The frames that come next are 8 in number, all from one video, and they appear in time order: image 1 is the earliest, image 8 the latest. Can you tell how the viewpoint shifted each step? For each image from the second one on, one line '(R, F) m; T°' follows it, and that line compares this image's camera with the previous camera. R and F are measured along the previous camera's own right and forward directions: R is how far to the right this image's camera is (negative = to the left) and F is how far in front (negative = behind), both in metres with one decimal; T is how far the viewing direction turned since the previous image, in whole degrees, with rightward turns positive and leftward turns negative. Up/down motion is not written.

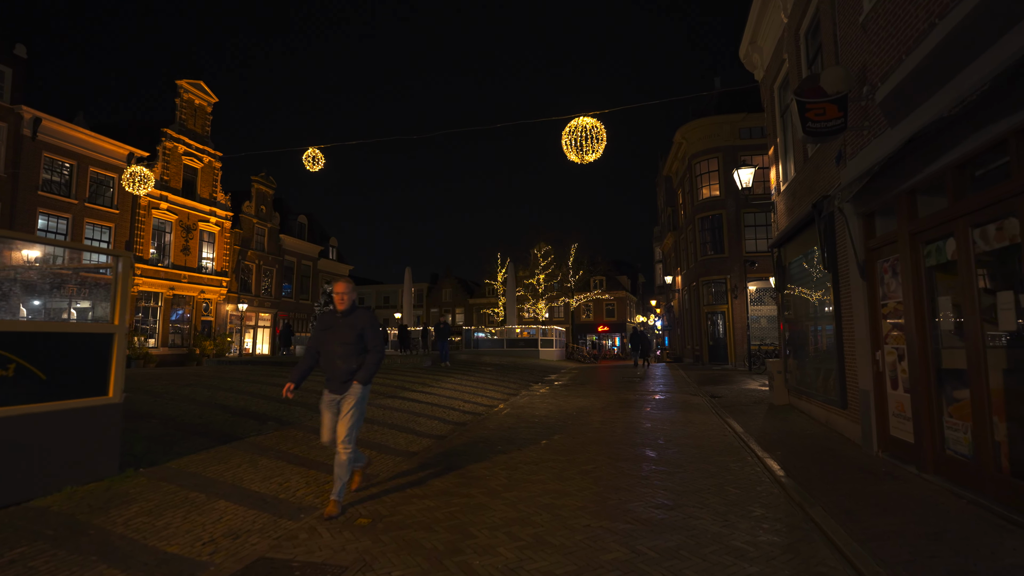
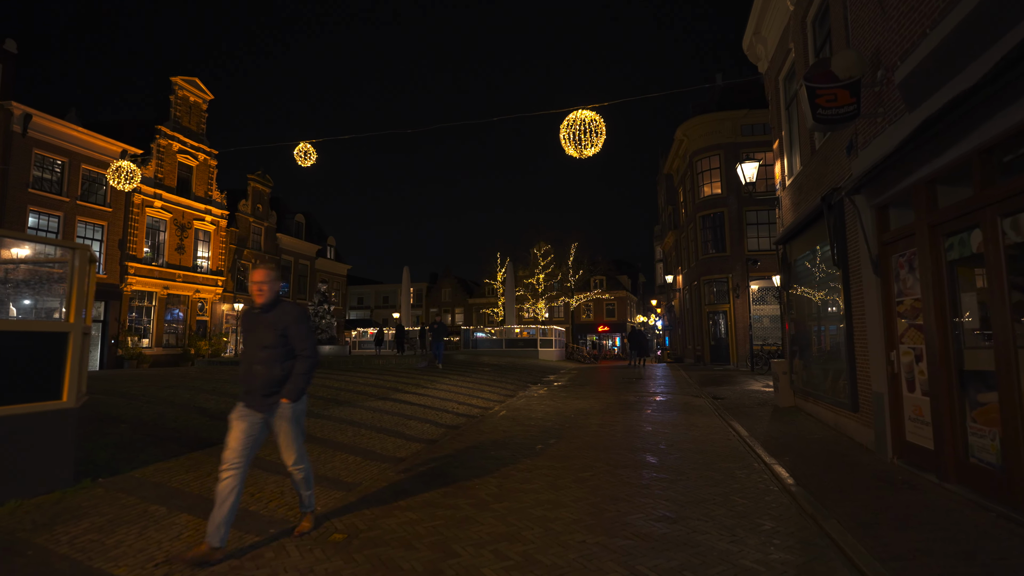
(+0.1, +0.4) m; 0°
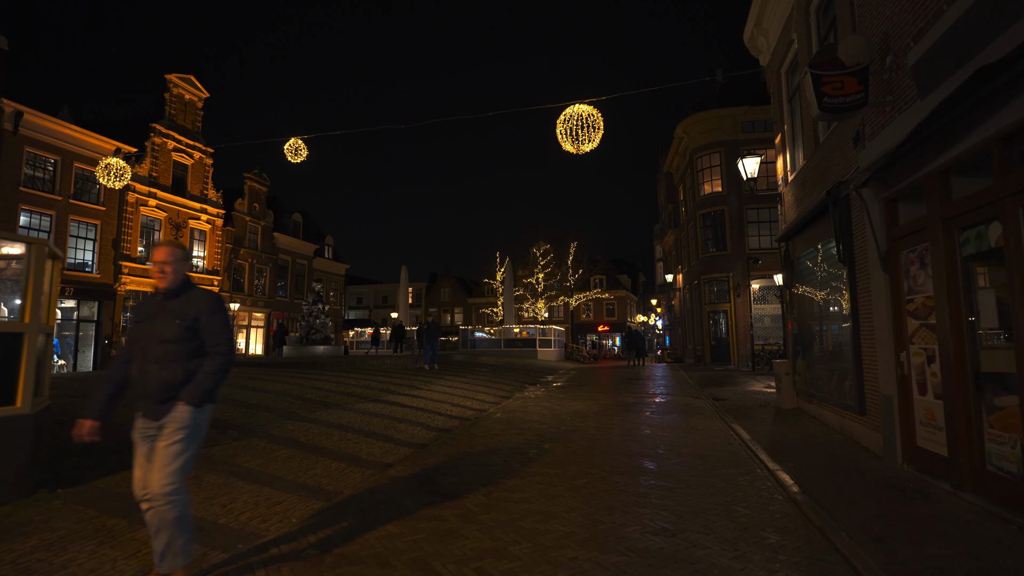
(+0.1, +0.3) m; 0°
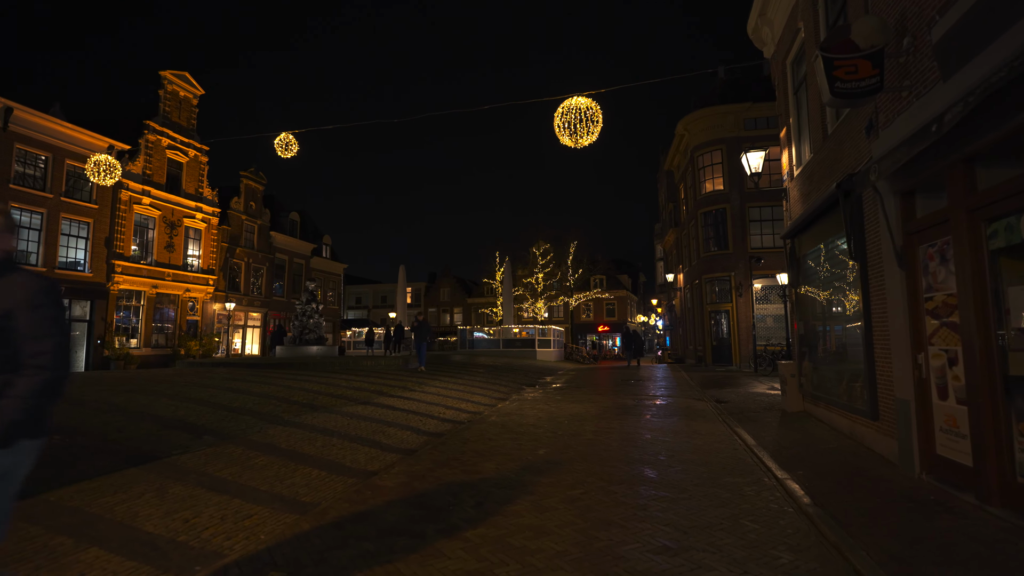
(+0.1, +0.4) m; 0°
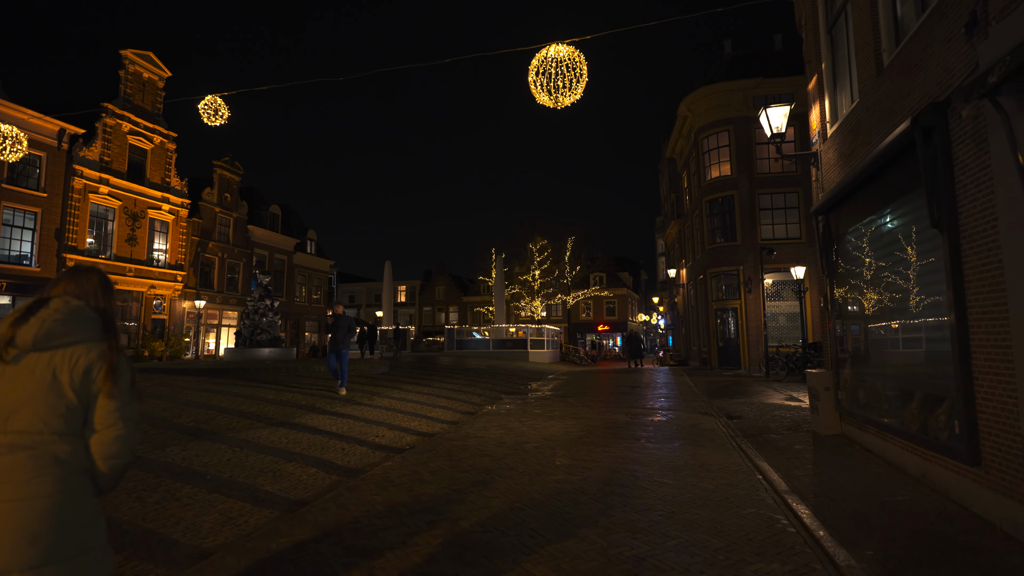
(+0.7, +2.2) m; 0°
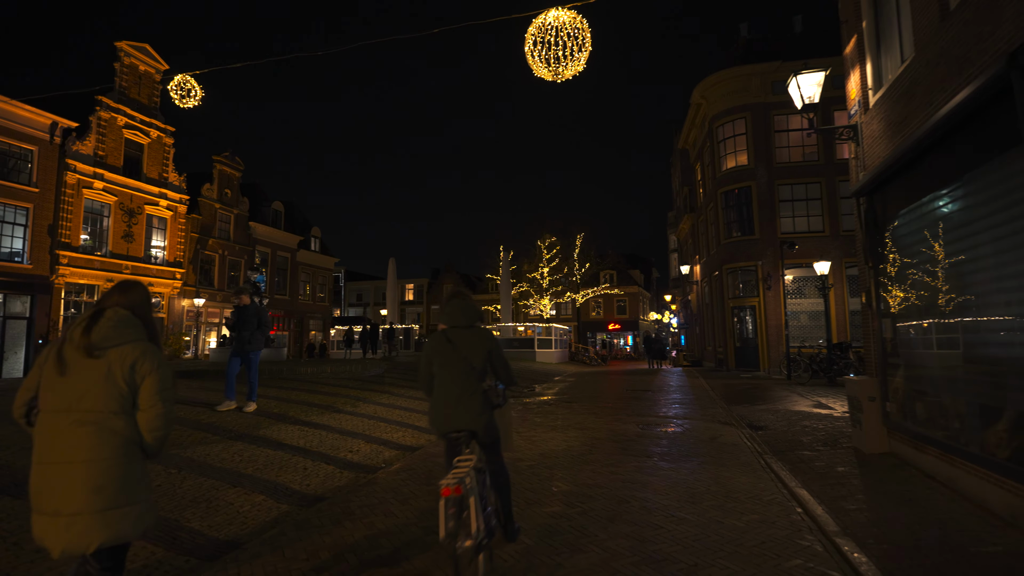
(+0.2, +1.1) m; -1°
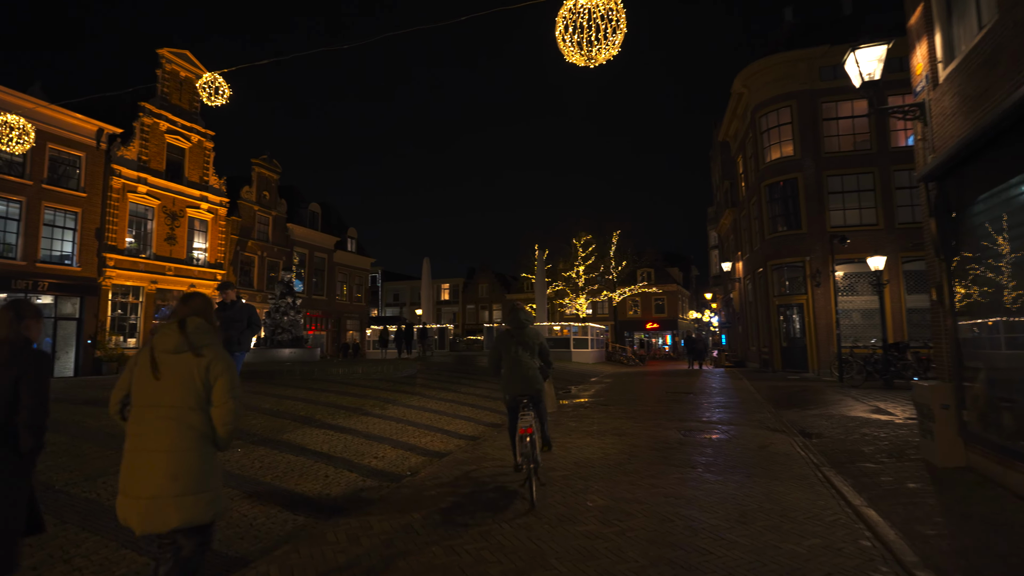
(+0.1, +0.4) m; -4°
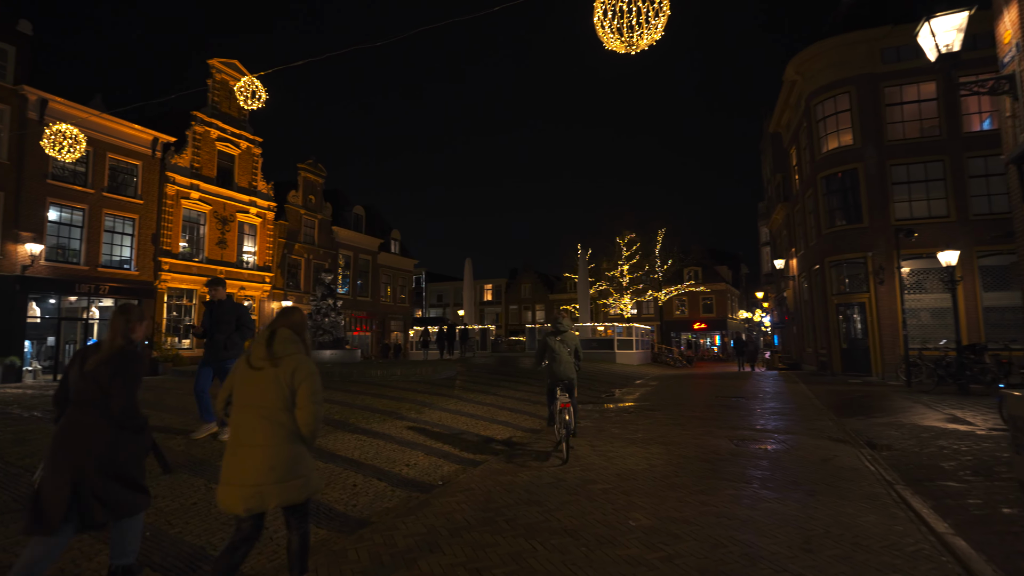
(+0.1, +0.4) m; -4°
